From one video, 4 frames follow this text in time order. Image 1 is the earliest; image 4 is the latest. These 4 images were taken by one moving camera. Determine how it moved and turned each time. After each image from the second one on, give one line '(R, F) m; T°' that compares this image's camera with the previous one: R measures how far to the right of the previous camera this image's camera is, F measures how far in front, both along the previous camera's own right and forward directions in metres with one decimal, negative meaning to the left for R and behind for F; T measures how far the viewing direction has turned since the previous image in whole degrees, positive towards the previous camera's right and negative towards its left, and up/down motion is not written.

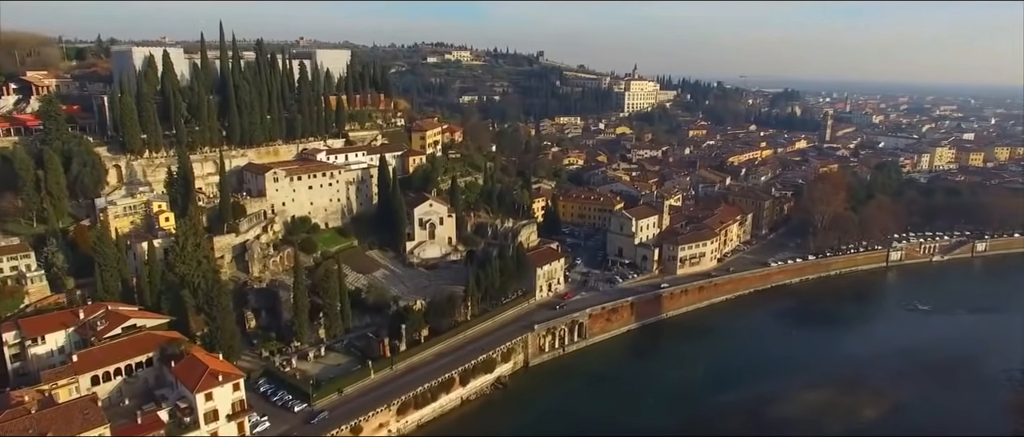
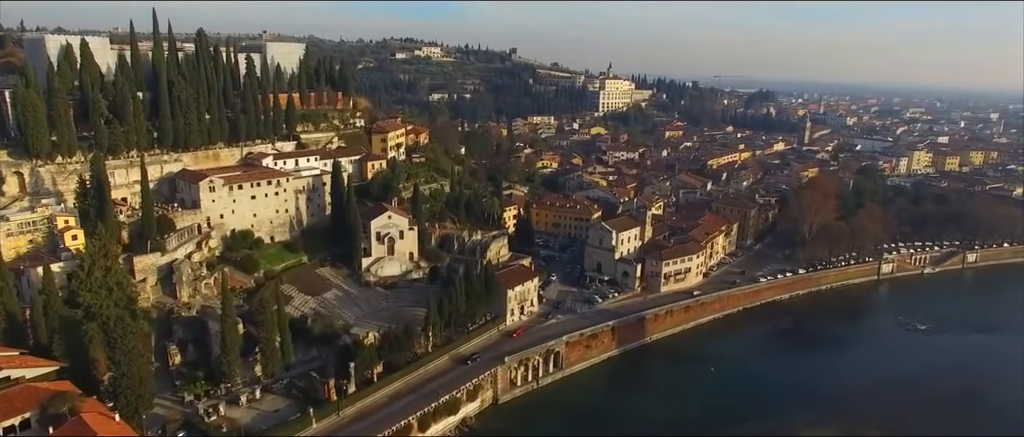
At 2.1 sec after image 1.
(+0.2, +3.7) m; +2°
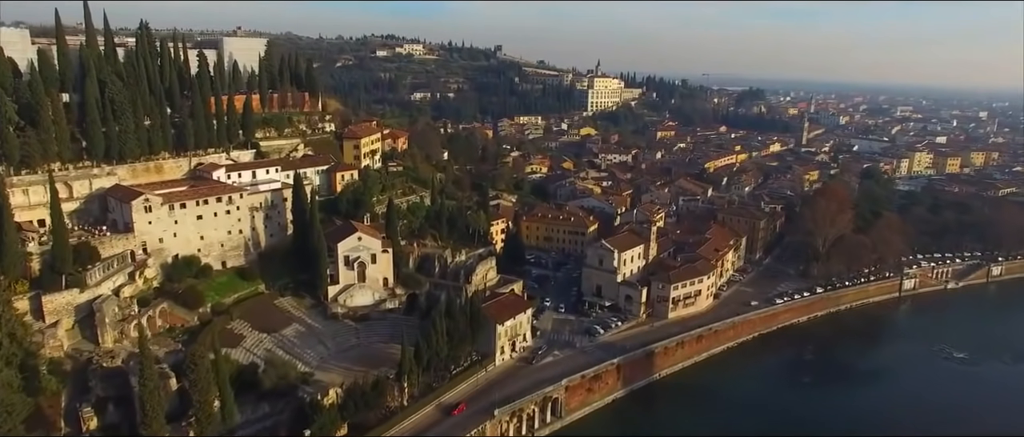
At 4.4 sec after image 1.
(-0.2, +4.4) m; +1°
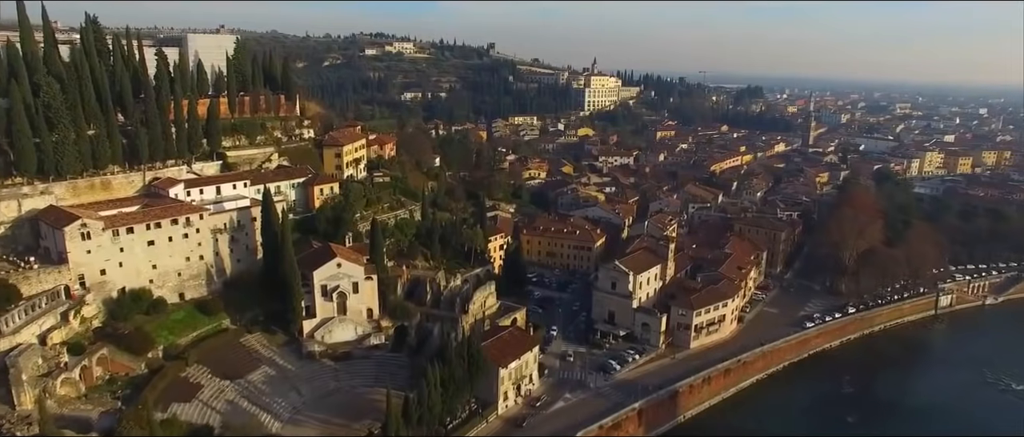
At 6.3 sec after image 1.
(-0.4, +3.9) m; +1°
